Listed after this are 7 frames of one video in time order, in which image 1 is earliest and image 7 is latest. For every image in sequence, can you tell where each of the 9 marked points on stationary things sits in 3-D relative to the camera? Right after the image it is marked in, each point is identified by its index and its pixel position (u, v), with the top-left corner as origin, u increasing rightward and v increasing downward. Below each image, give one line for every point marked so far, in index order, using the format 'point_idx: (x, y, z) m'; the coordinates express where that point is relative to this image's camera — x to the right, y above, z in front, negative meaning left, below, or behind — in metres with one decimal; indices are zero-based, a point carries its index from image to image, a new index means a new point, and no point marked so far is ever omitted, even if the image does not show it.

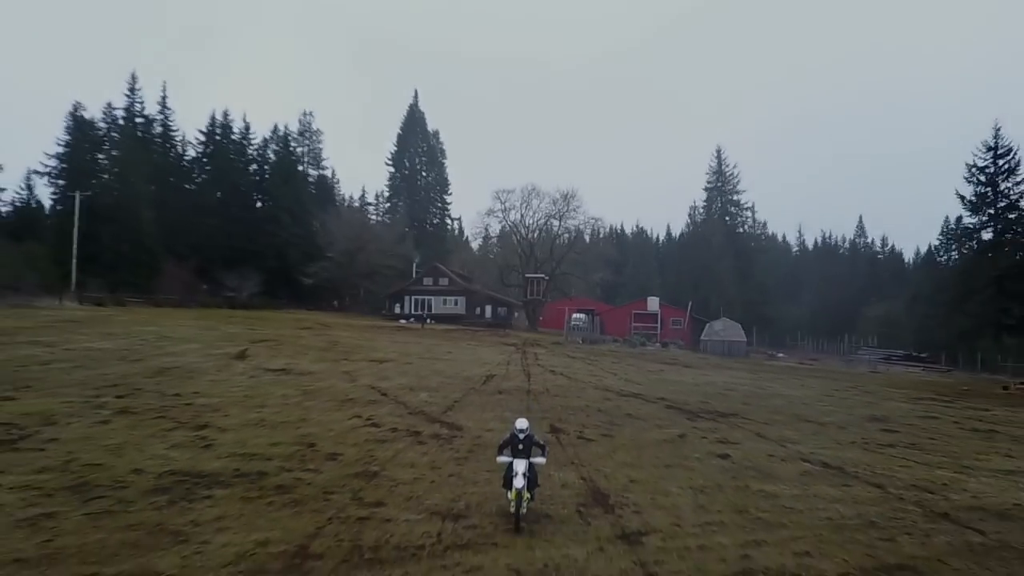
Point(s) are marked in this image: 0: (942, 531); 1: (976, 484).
0: (+3.9, -2.2, +7.5) m
1: (+5.3, -2.2, +9.5) m
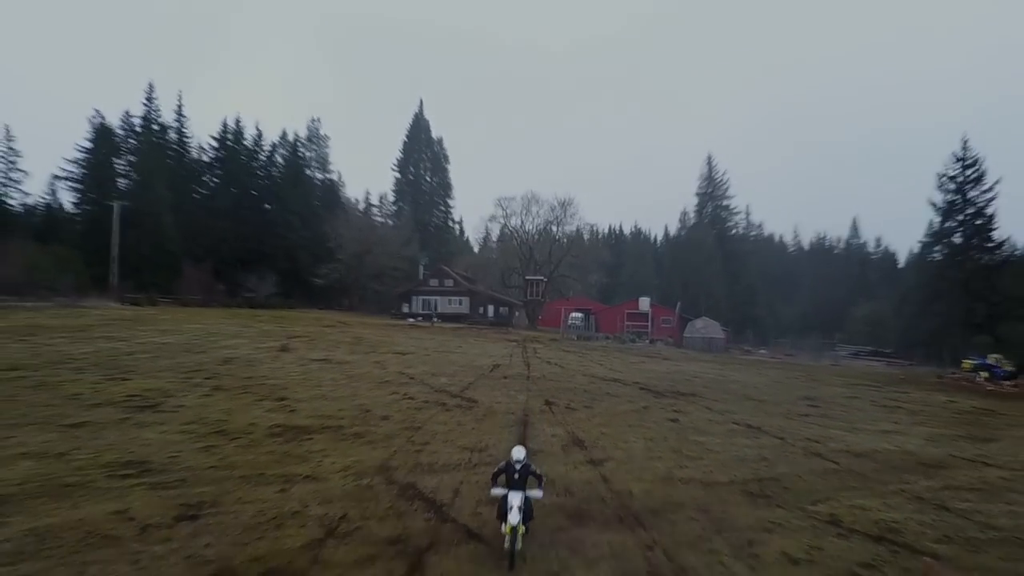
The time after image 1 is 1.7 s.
0: (+3.9, -2.3, +10.9) m
1: (+5.4, -2.3, +12.9) m
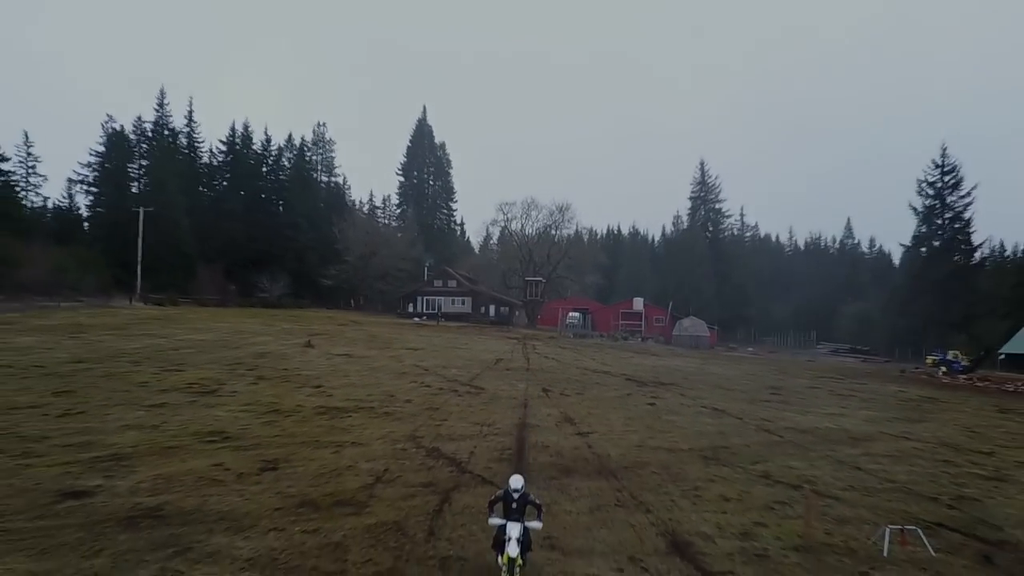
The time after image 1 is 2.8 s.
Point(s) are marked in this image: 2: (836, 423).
0: (+4.0, -2.4, +13.3) m
1: (+5.4, -2.4, +15.2) m
2: (+5.9, -2.5, +14.9) m
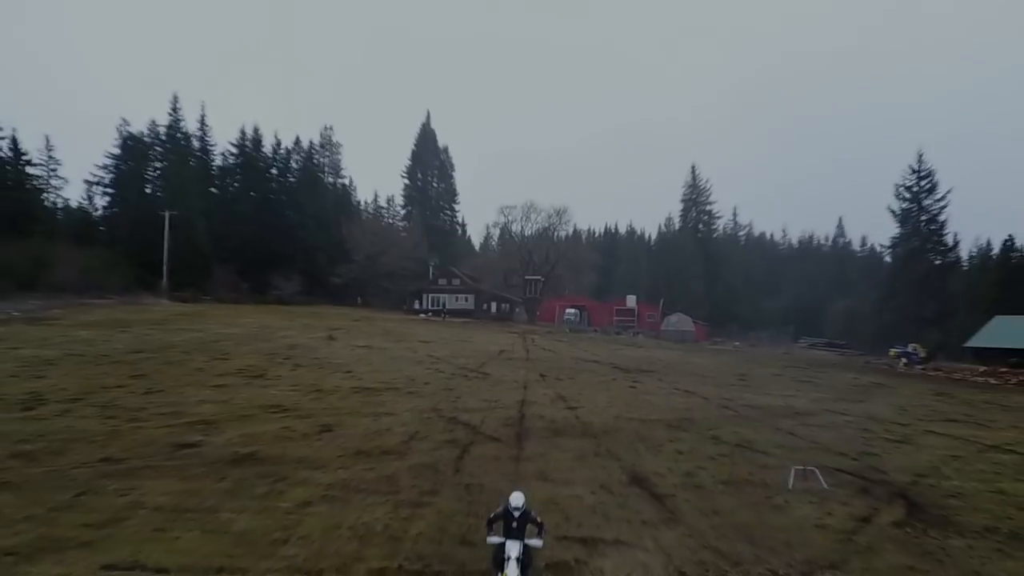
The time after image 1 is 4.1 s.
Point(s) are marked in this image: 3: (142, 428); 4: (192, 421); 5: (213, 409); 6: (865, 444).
0: (+4.0, -2.4, +16.0) m
1: (+5.5, -2.4, +18.0) m
2: (+6.0, -2.5, +17.7) m
3: (-5.6, -2.1, +12.3) m
4: (-5.1, -2.1, +13.0) m
5: (-5.1, -2.1, +13.9) m
6: (+5.8, -2.6, +13.4) m
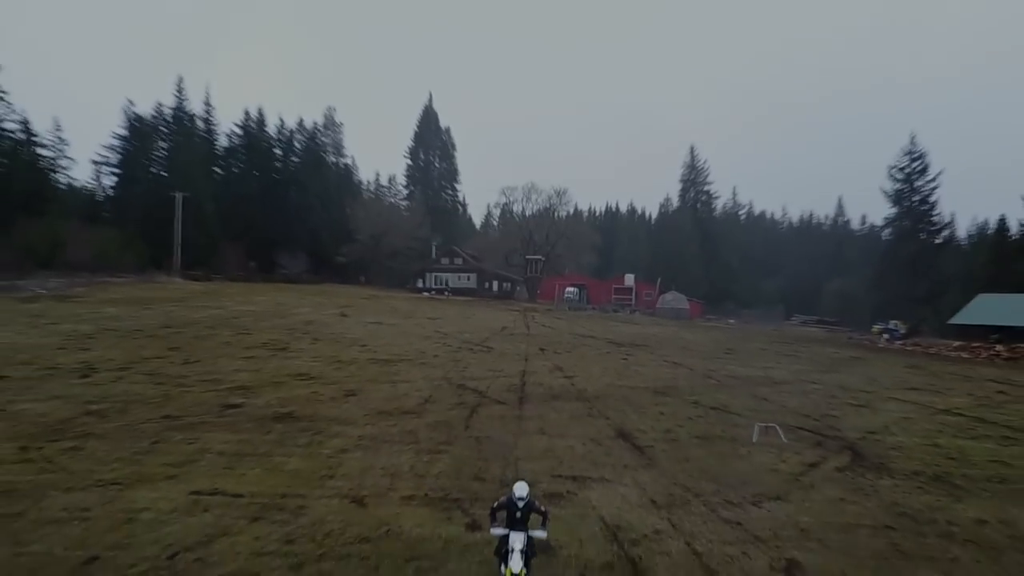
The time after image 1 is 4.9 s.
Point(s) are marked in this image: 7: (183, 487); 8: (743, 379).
0: (+4.1, -2.0, +17.7) m
1: (+5.5, -1.9, +19.6) m
2: (+6.0, -2.0, +19.3) m
3: (-5.5, -1.8, +13.9) m
4: (-5.1, -1.8, +14.6) m
5: (-5.1, -1.7, +15.6) m
6: (+5.9, -2.2, +15.1) m
7: (-3.5, -2.1, +8.6) m
8: (+5.1, -2.0, +18.0) m
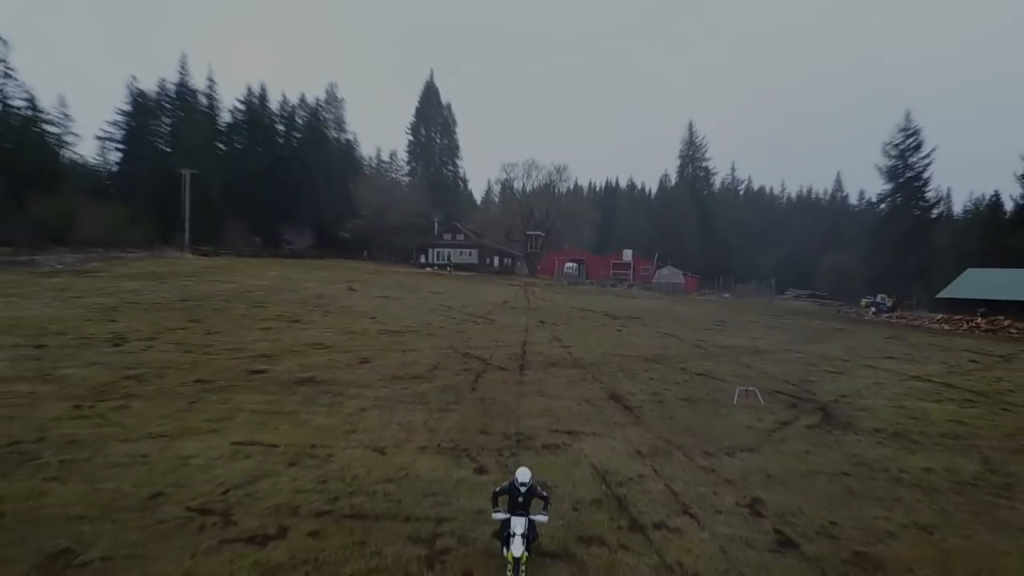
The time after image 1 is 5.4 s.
0: (+4.1, -1.4, +18.9) m
1: (+5.5, -1.3, +20.8) m
2: (+6.0, -1.4, +20.5) m
3: (-5.5, -1.3, +15.1) m
4: (-5.0, -1.3, +15.8) m
5: (-5.0, -1.2, +16.7) m
6: (+5.9, -1.7, +16.2) m
7: (-3.5, -1.8, +9.7) m
8: (+5.2, -1.4, +19.1) m
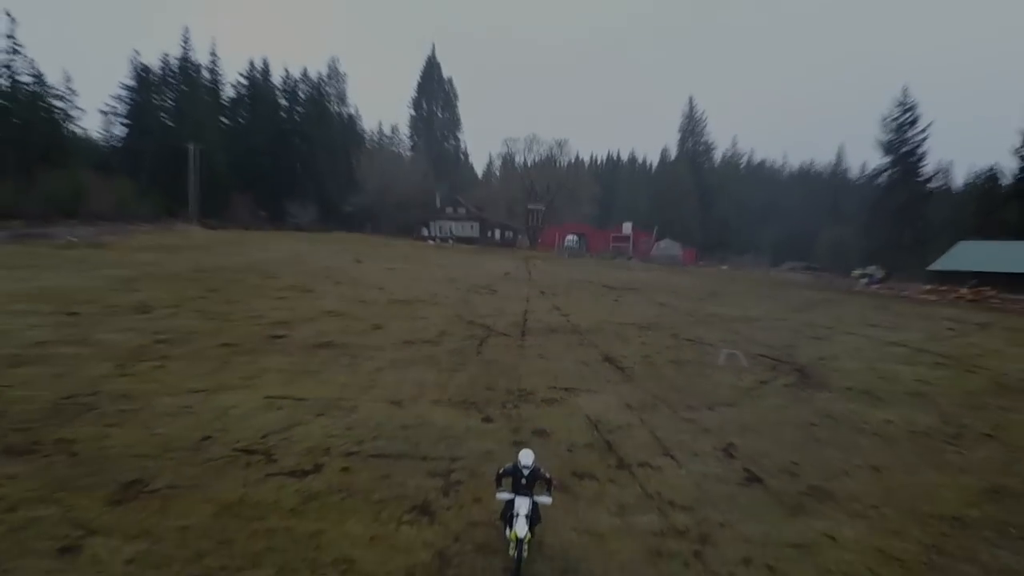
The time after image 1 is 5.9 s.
0: (+4.1, -0.7, +19.9) m
1: (+5.6, -0.6, +21.9) m
2: (+6.1, -0.6, +21.6) m
3: (-5.5, -0.8, +16.2) m
4: (-5.0, -0.7, +16.9) m
5: (-5.0, -0.6, +17.8) m
6: (+6.0, -1.1, +17.3) m
7: (-3.4, -1.4, +10.9) m
8: (+5.2, -0.7, +20.2) m
